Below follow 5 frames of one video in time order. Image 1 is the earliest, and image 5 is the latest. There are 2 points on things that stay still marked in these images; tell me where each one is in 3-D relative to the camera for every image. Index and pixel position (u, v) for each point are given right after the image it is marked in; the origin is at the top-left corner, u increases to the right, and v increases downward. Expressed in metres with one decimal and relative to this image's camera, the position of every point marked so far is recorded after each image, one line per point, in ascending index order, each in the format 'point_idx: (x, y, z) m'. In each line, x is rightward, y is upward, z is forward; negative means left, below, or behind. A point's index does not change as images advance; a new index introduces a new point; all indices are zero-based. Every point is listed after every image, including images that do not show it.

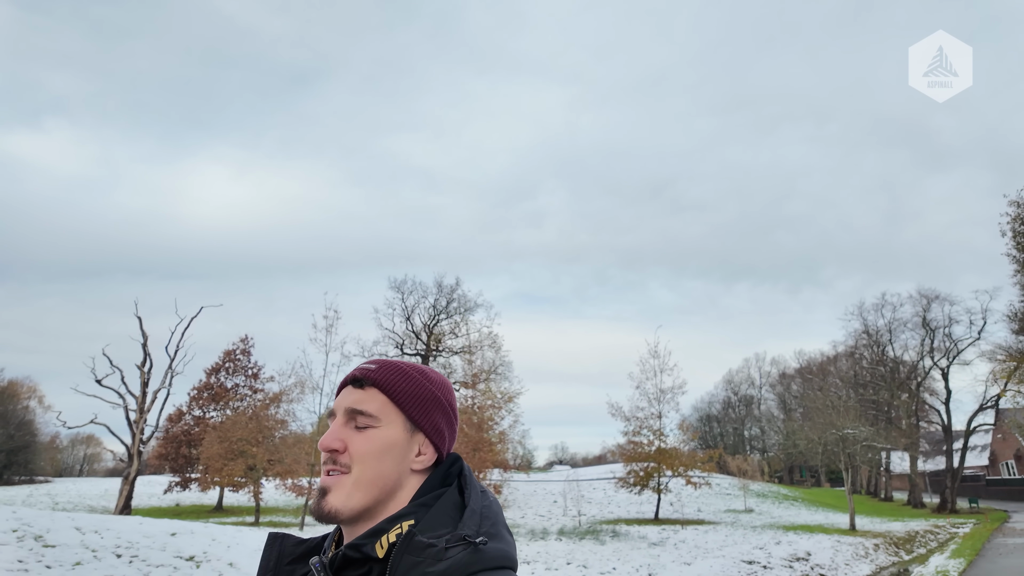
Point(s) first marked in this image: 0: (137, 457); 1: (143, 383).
0: (-11.5, -5.2, +18.1) m
1: (-11.6, -3.0, +18.6) m
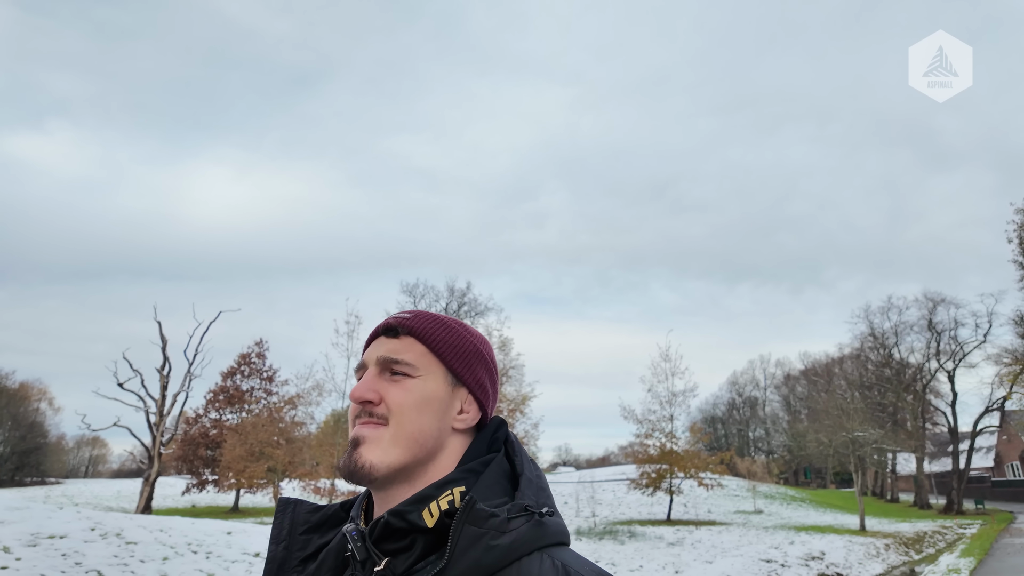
0: (-11.1, -5.4, +18.4) m
1: (-11.2, -3.2, +19.0) m
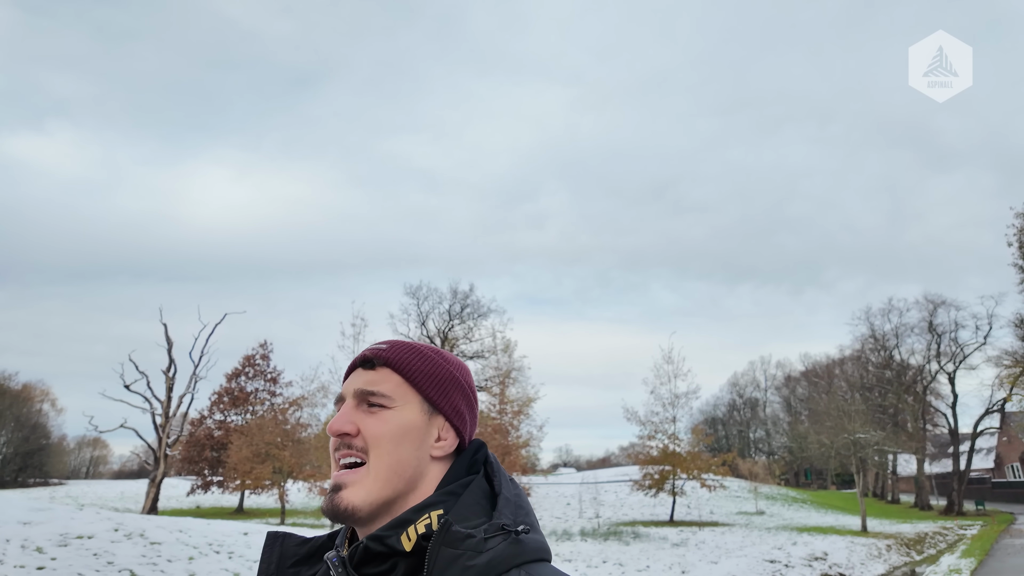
0: (-11.0, -5.4, +18.6) m
1: (-11.1, -3.2, +19.1) m
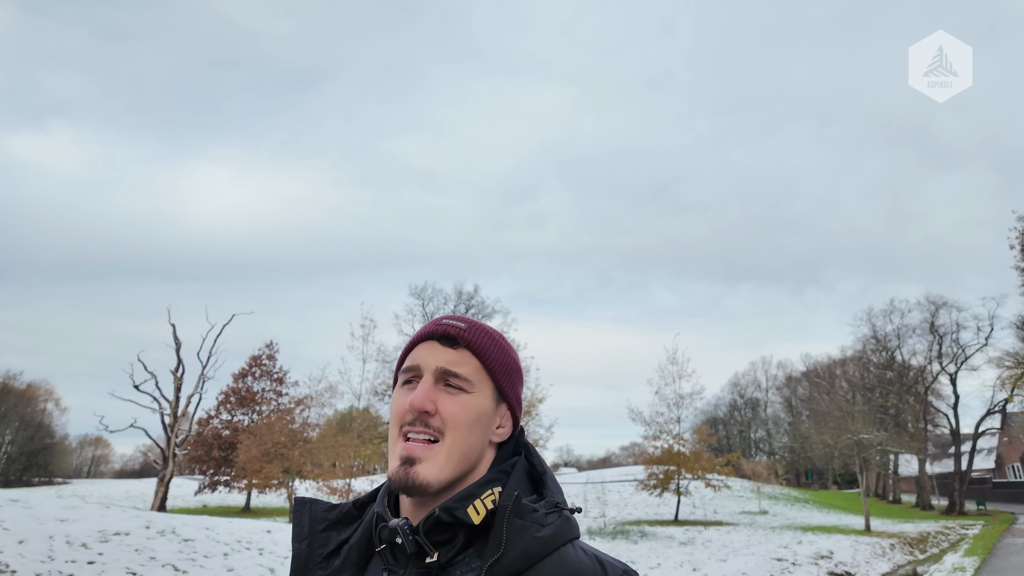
0: (-10.8, -5.5, +18.7) m
1: (-10.9, -3.3, +19.3) m
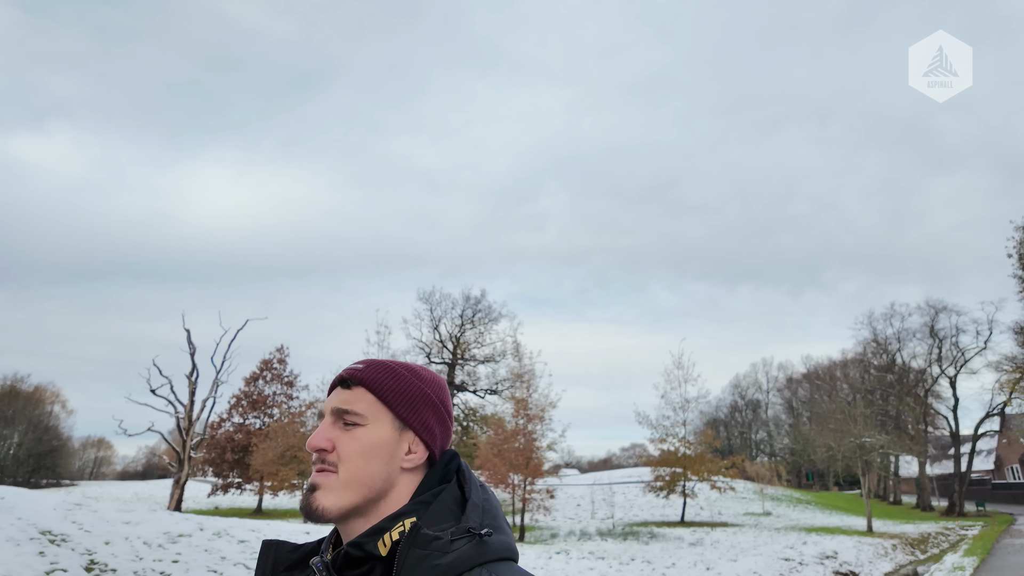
0: (-10.6, -5.7, +19.1) m
1: (-10.7, -3.5, +19.7) m
